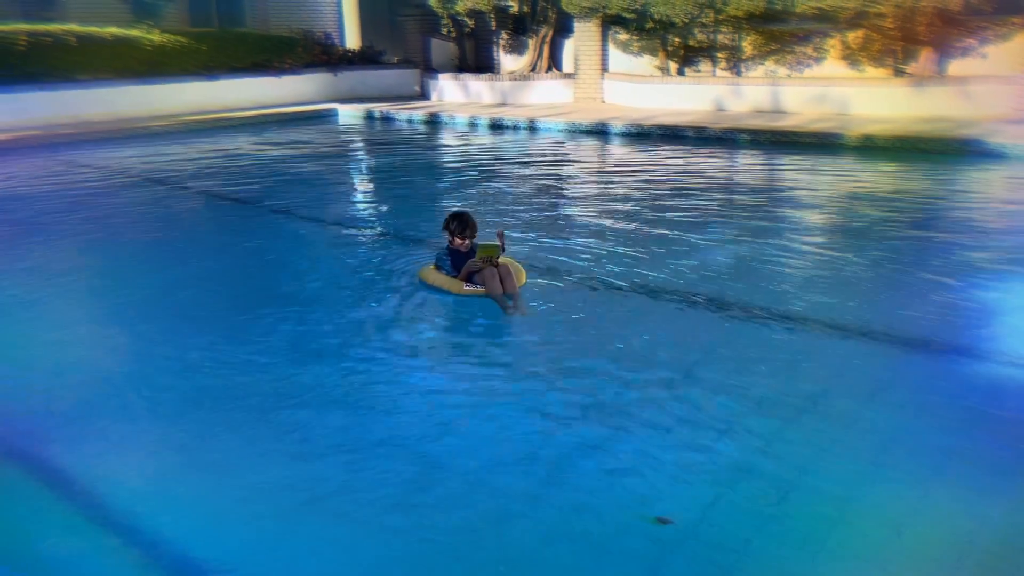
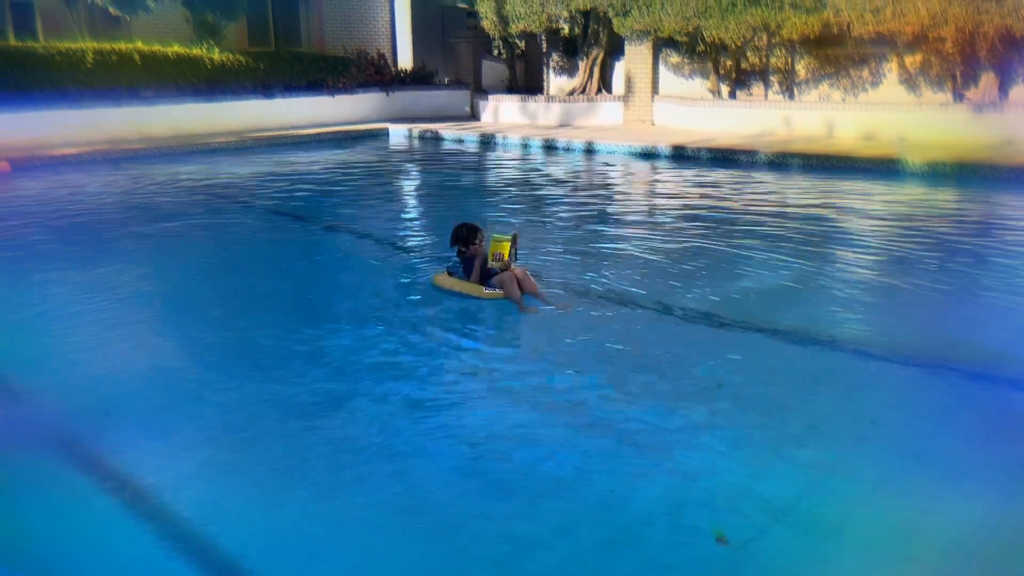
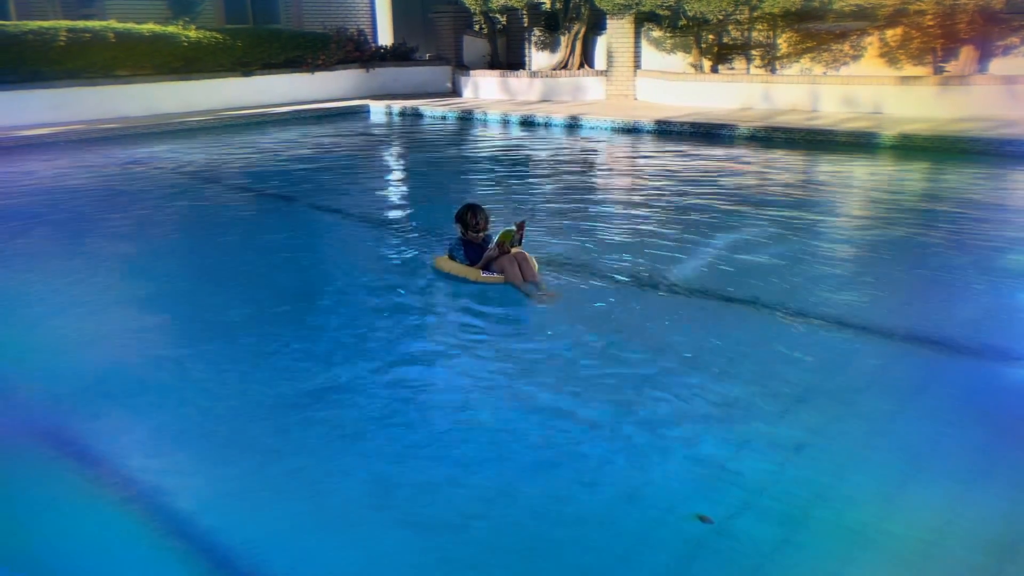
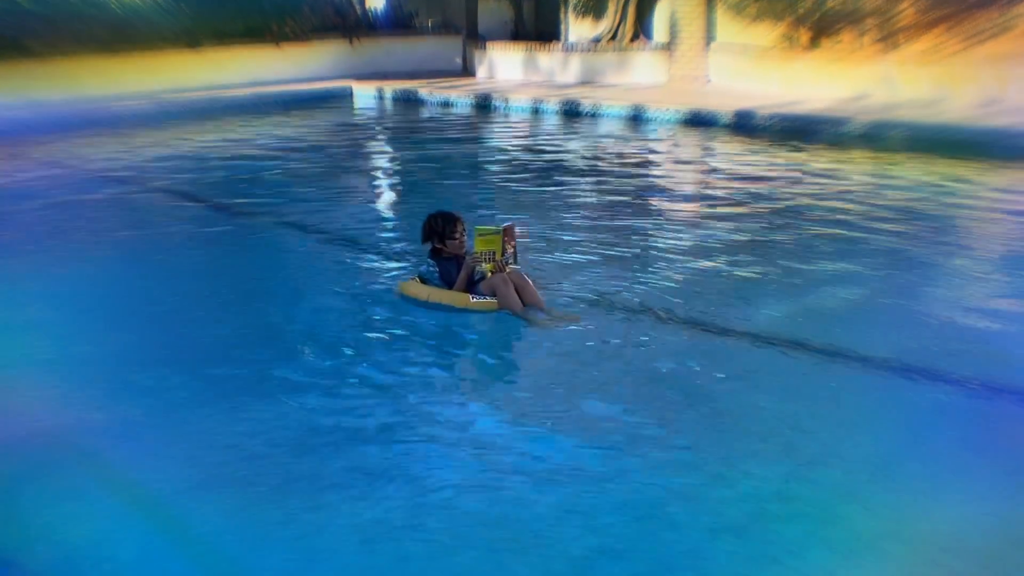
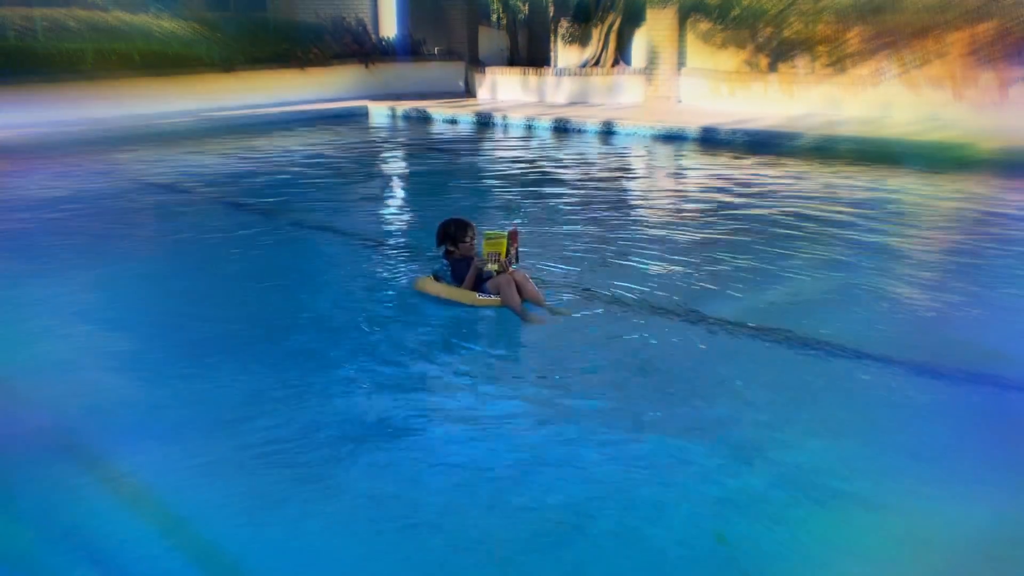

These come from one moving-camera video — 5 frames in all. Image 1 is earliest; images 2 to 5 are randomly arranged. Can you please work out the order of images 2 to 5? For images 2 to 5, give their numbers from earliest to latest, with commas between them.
3, 2, 5, 4
